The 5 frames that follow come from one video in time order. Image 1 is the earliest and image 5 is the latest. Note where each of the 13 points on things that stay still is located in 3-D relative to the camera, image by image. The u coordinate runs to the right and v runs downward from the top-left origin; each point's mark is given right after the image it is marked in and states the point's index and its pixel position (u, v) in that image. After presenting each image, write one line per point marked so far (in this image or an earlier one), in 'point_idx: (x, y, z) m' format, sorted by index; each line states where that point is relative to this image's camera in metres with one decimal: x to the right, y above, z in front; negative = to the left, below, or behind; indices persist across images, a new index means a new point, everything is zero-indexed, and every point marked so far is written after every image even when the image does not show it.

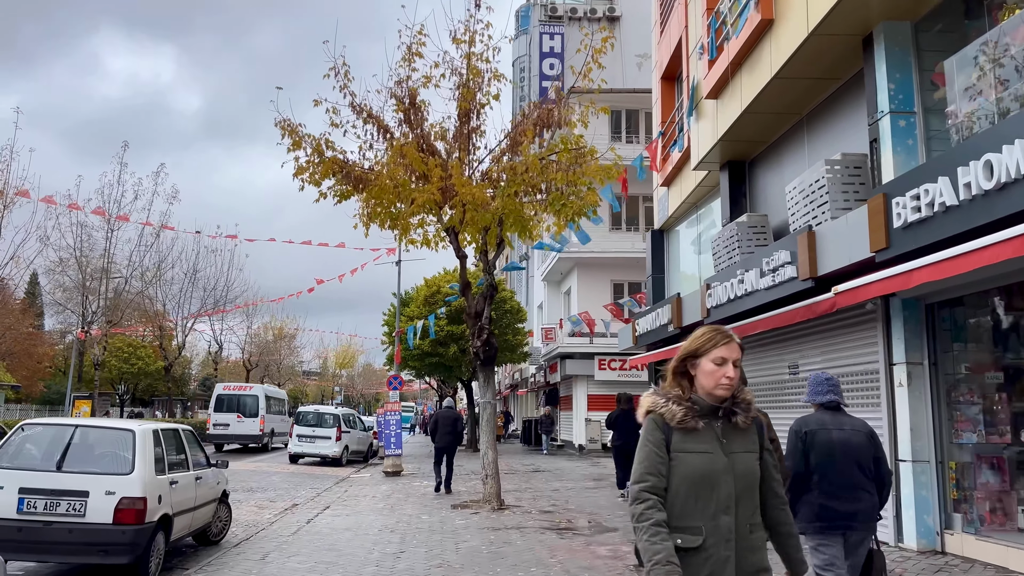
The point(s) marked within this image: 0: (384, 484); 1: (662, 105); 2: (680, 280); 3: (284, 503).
0: (-2.6, -4.0, +15.7) m
1: (+3.1, +3.8, +16.0) m
2: (+3.5, +0.1, +16.2) m
3: (-4.0, -3.8, +13.6) m
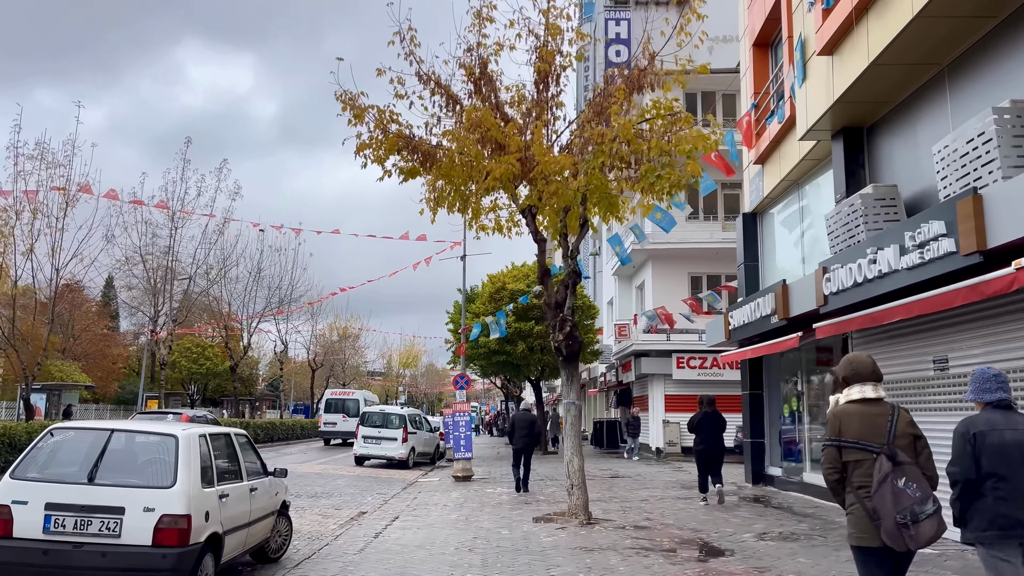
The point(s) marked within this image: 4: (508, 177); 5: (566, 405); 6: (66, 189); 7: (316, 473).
0: (-1.1, -3.9, +14.6) m
1: (+4.6, +4.0, +14.5) m
2: (+5.0, +0.4, +14.6) m
3: (-2.7, -3.7, +12.7) m
4: (0.0, +1.4, +9.5) m
5: (+0.7, -1.6, +10.3) m
6: (-10.6, +2.3, +18.3) m
7: (-5.0, -4.7, +19.6) m
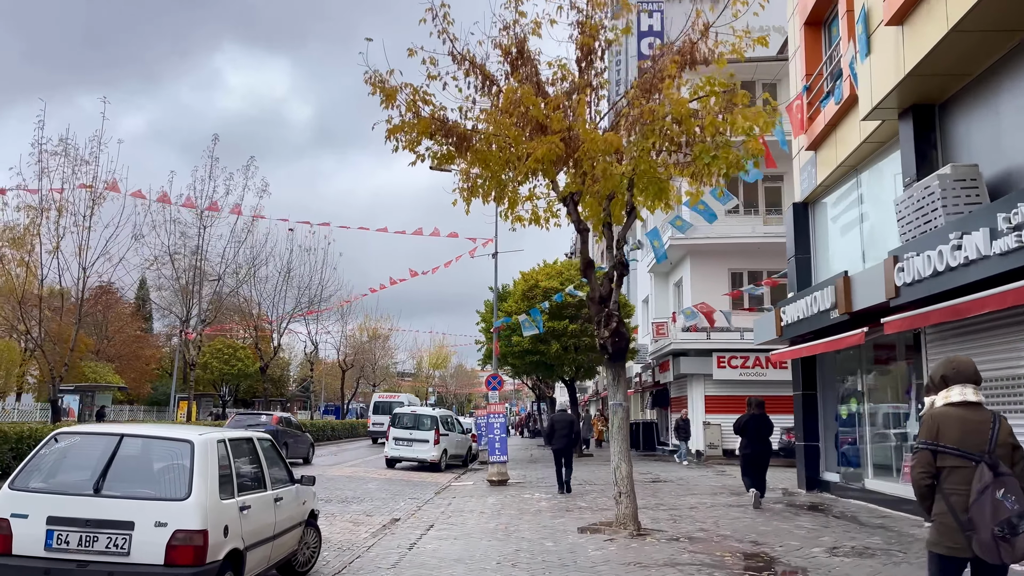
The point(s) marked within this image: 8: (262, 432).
0: (-0.4, -3.8, +14.0) m
1: (+5.2, +4.1, +13.6) m
2: (+5.7, +0.5, +13.7) m
3: (-2.0, -3.6, +12.1) m
4: (+0.4, +1.5, +8.8) m
5: (+1.2, -1.5, +9.5) m
6: (-9.8, +2.4, +18.0) m
7: (-4.1, -4.7, +19.0) m
8: (-2.4, -1.4, +7.2) m
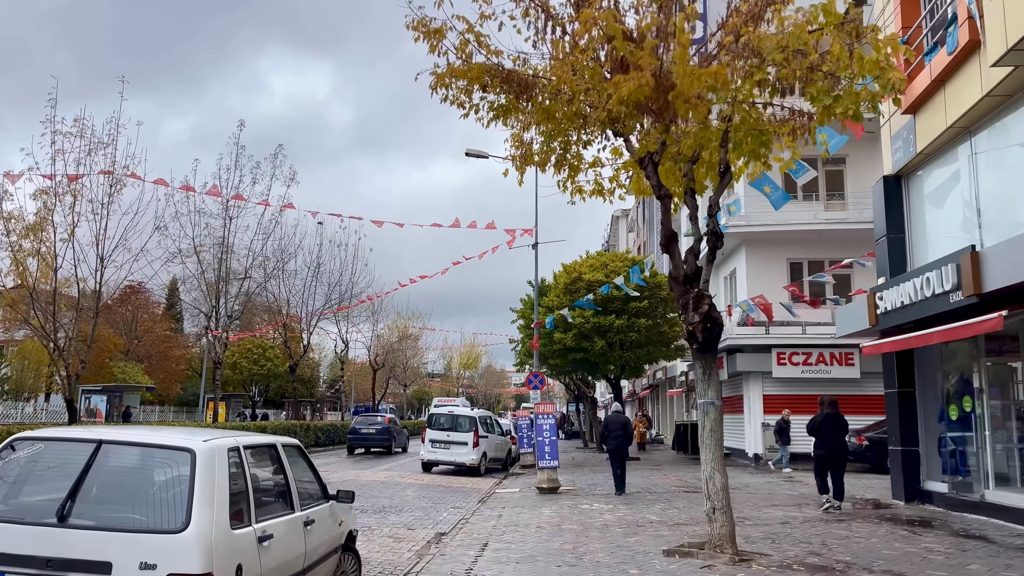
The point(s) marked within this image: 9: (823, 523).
0: (+0.5, -3.5, +12.5) m
1: (+6.1, +4.4, +11.9) m
2: (+6.6, +0.7, +12.0) m
3: (-1.2, -3.4, +10.7) m
4: (+1.1, +1.7, +7.3) m
5: (+2.0, -1.2, +8.0) m
6: (-8.8, +2.5, +16.9) m
7: (-3.0, -4.5, +17.7) m
8: (-1.7, -1.1, +5.8) m
9: (+4.1, -3.1, +10.1) m
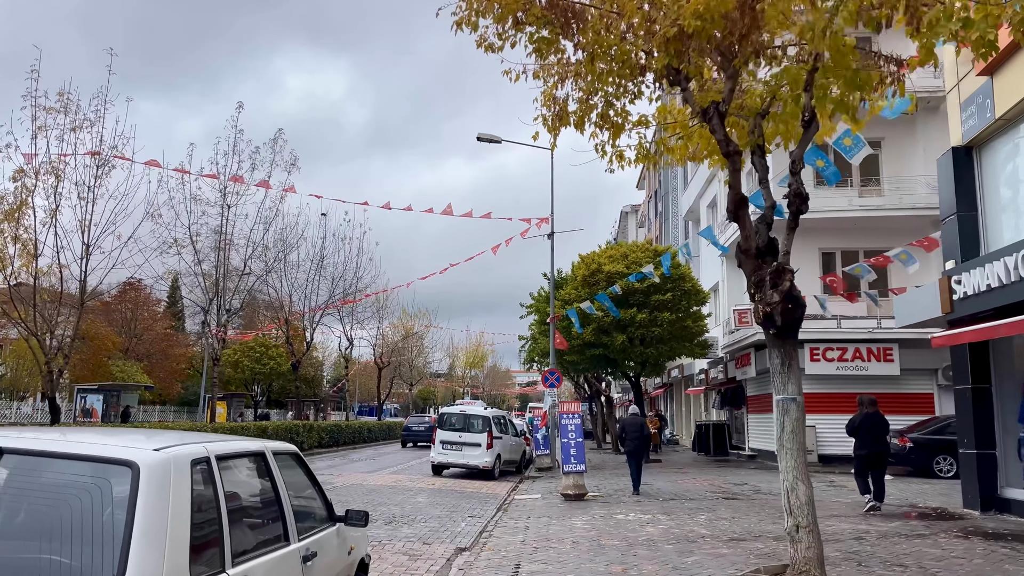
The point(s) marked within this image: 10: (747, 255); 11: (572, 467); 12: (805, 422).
0: (+0.9, -3.3, +11.2) m
1: (+6.5, +4.6, +10.6) m
2: (+7.0, +1.0, +10.7) m
3: (-0.8, -3.2, +9.4) m
4: (+1.5, +2.0, +6.0) m
5: (+2.3, -1.0, +6.7) m
6: (-8.4, +2.8, +15.6) m
7: (-2.6, -4.2, +16.4) m
8: (-1.3, -0.9, +4.5) m
9: (+4.4, -2.9, +8.8) m
10: (+2.2, +0.3, +7.0) m
11: (+1.1, -3.2, +13.6) m
12: (+2.5, -1.1, +6.7) m
